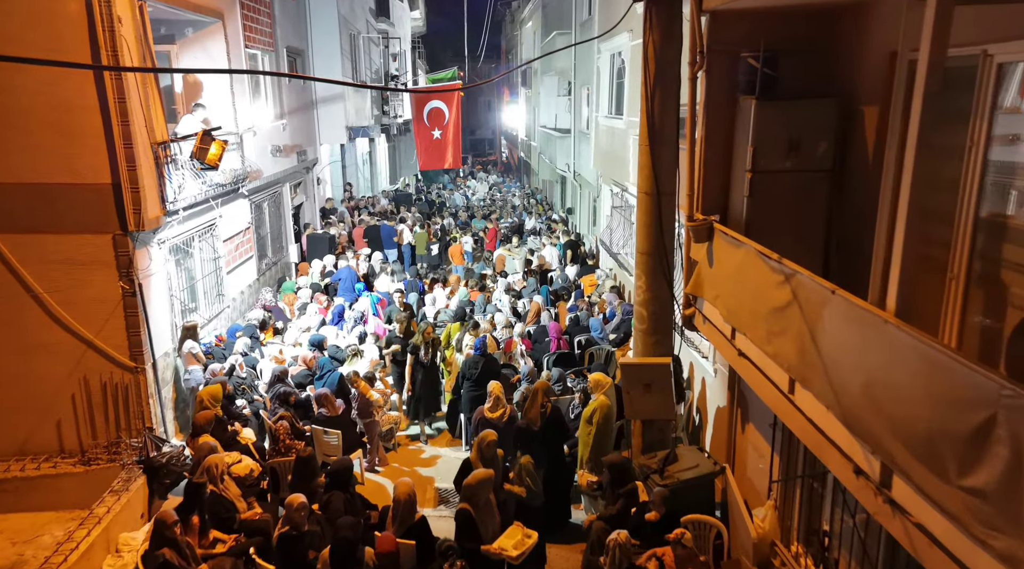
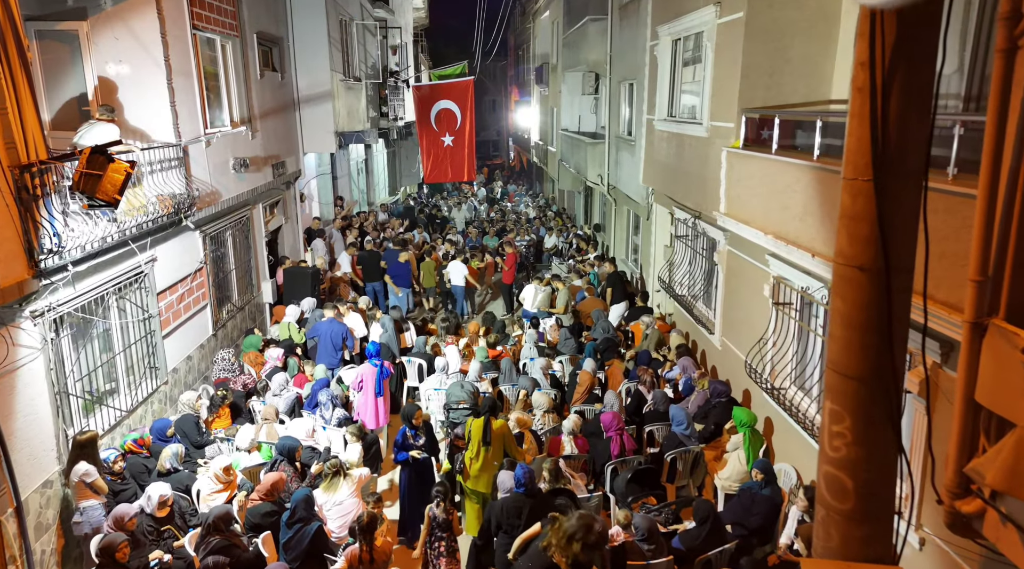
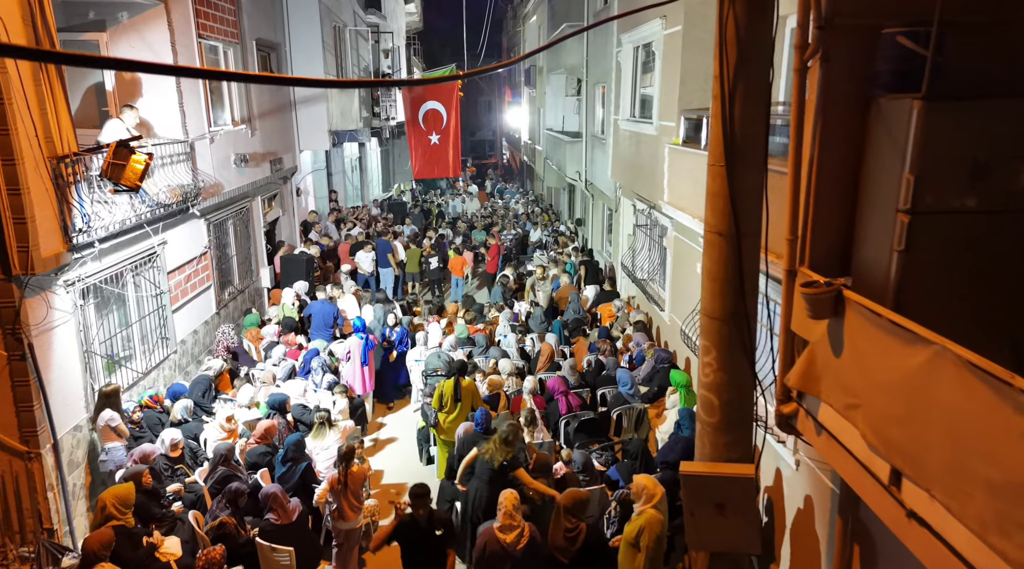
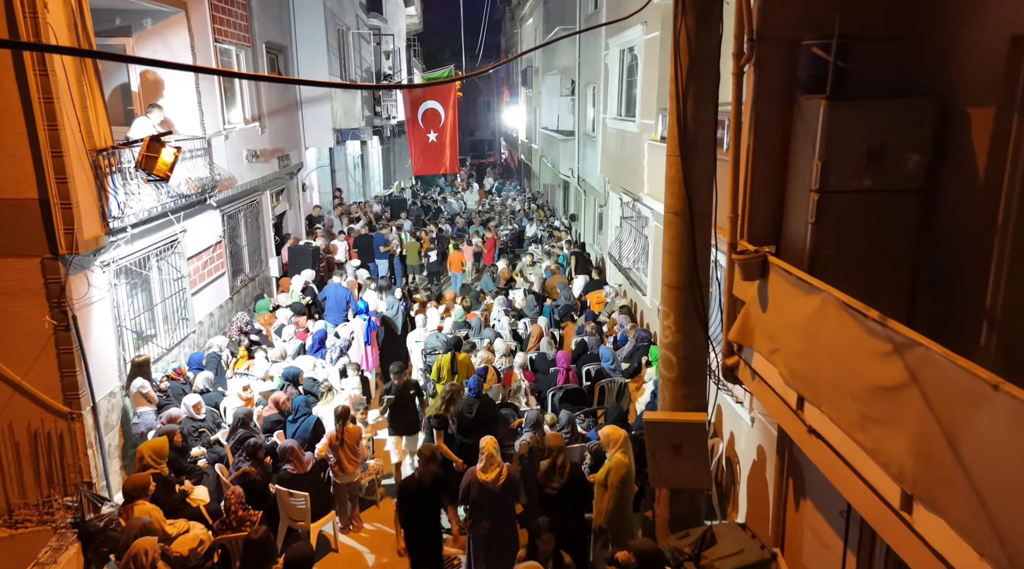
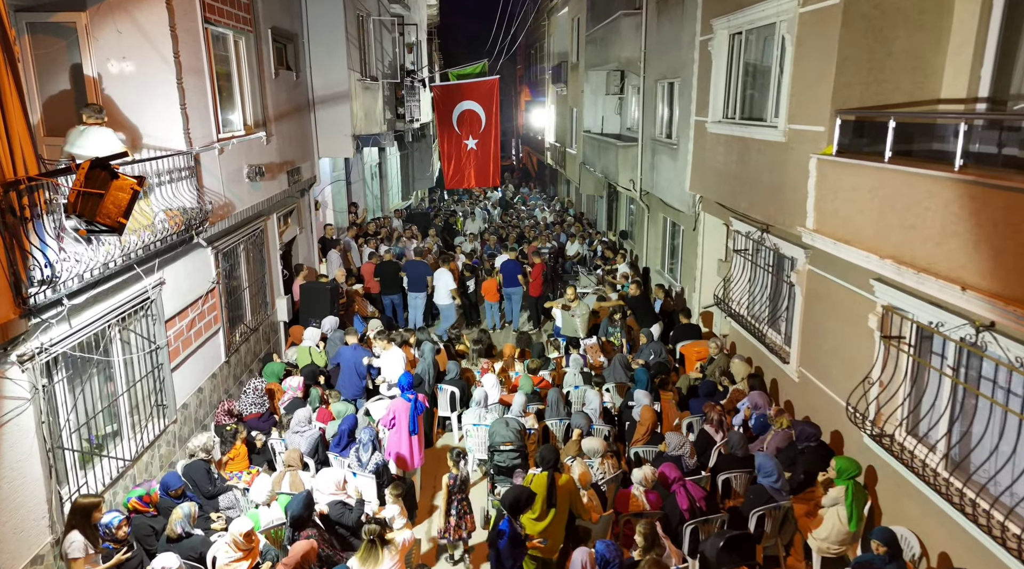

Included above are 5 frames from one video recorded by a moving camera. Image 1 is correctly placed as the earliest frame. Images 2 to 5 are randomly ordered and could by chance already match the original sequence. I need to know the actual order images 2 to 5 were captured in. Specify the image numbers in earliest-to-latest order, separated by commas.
4, 3, 2, 5
